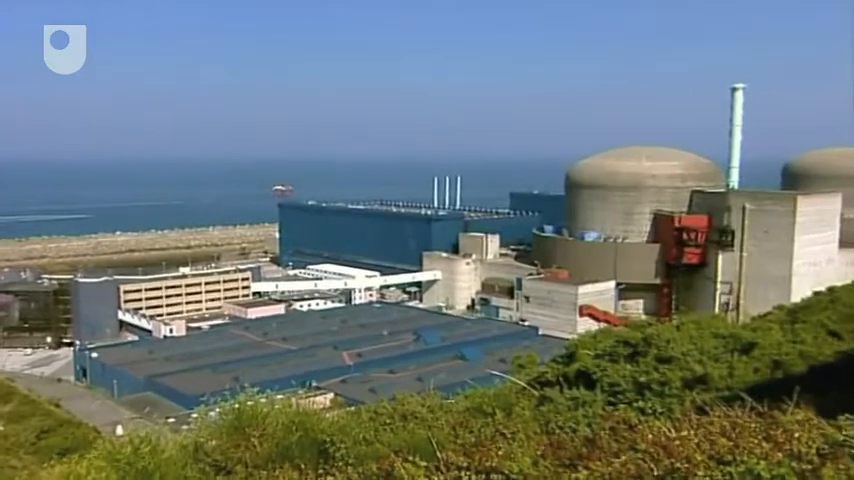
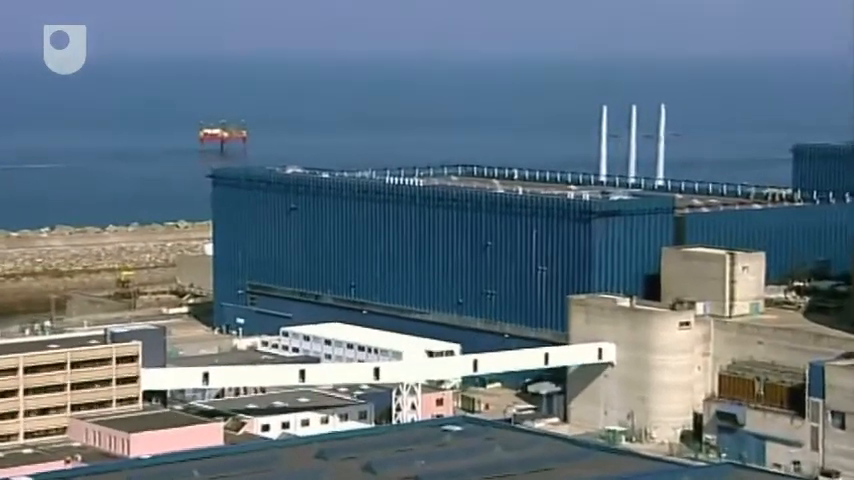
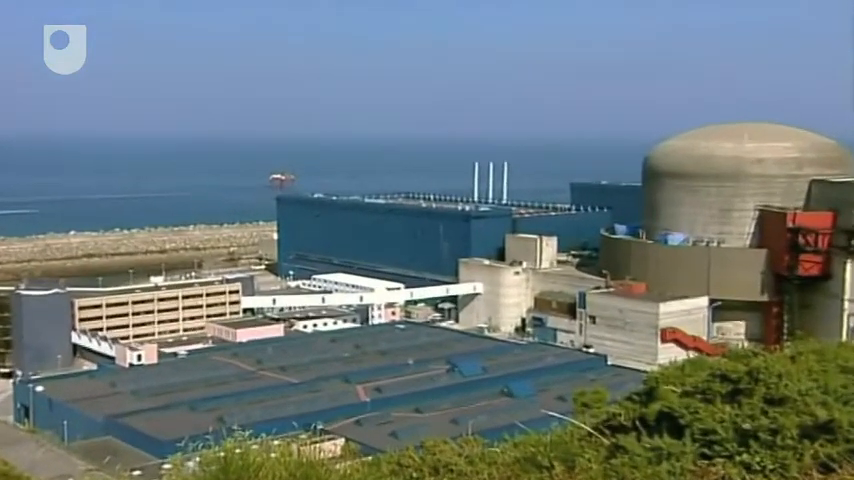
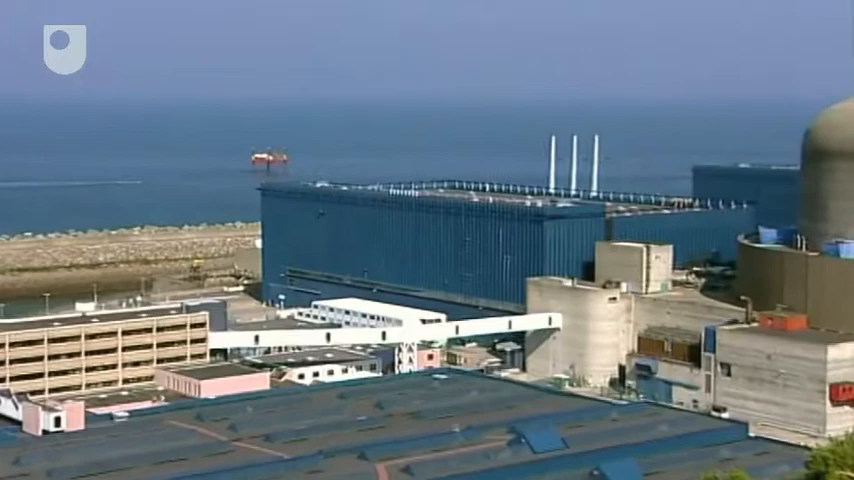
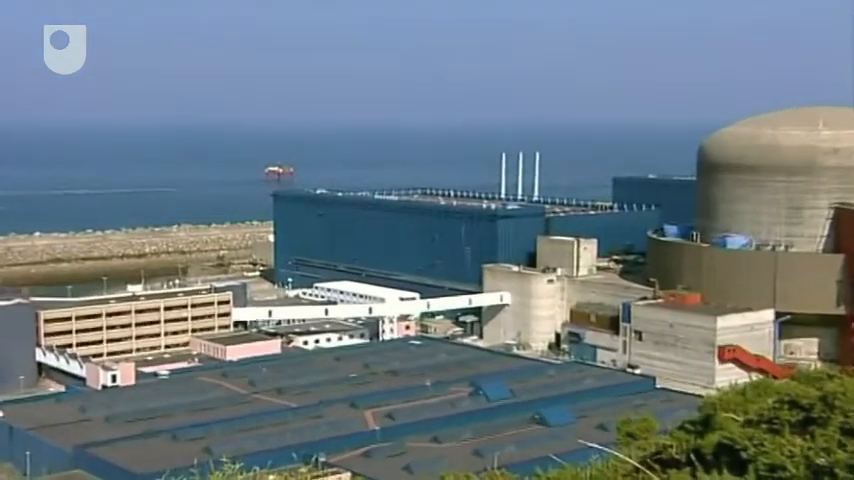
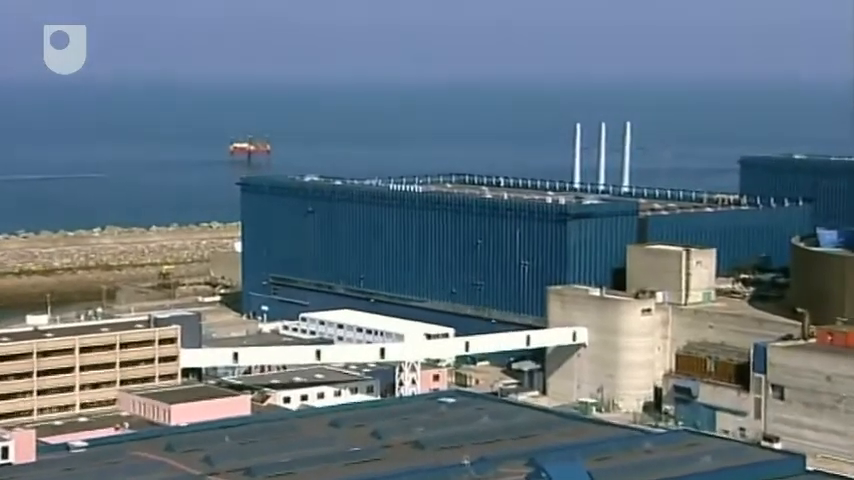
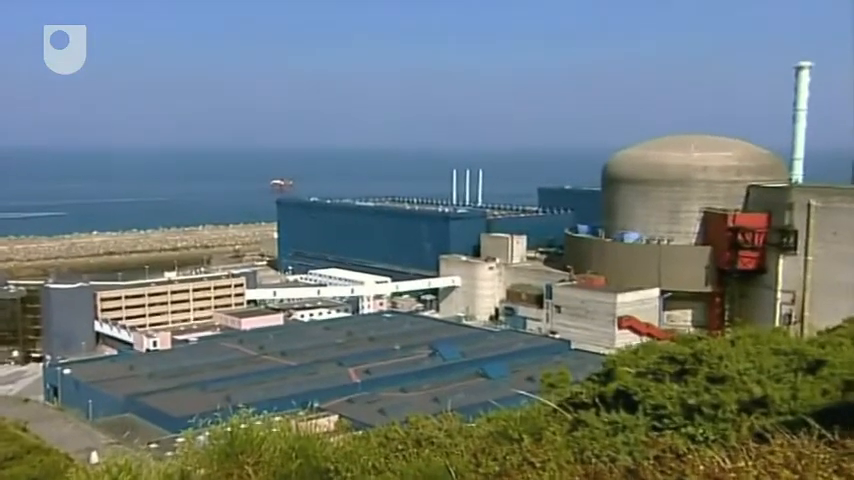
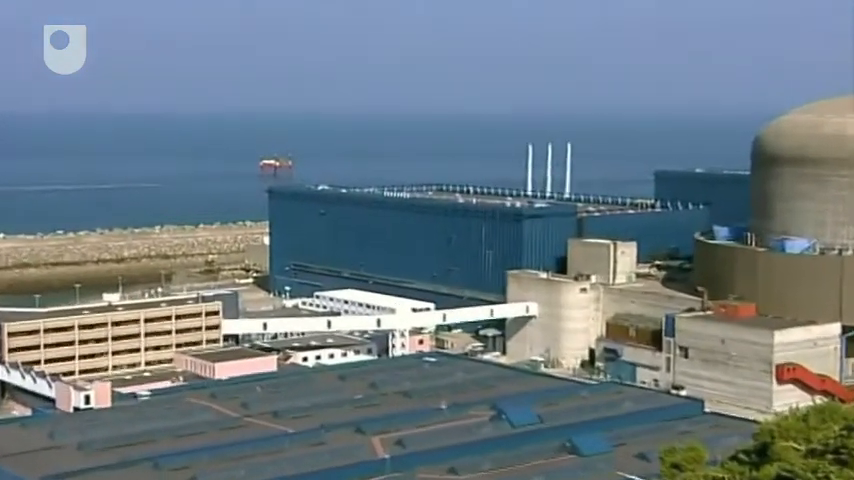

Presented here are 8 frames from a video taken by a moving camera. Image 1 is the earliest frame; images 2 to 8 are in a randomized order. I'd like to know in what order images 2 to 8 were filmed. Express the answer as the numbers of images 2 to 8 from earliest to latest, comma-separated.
7, 3, 5, 8, 4, 6, 2
